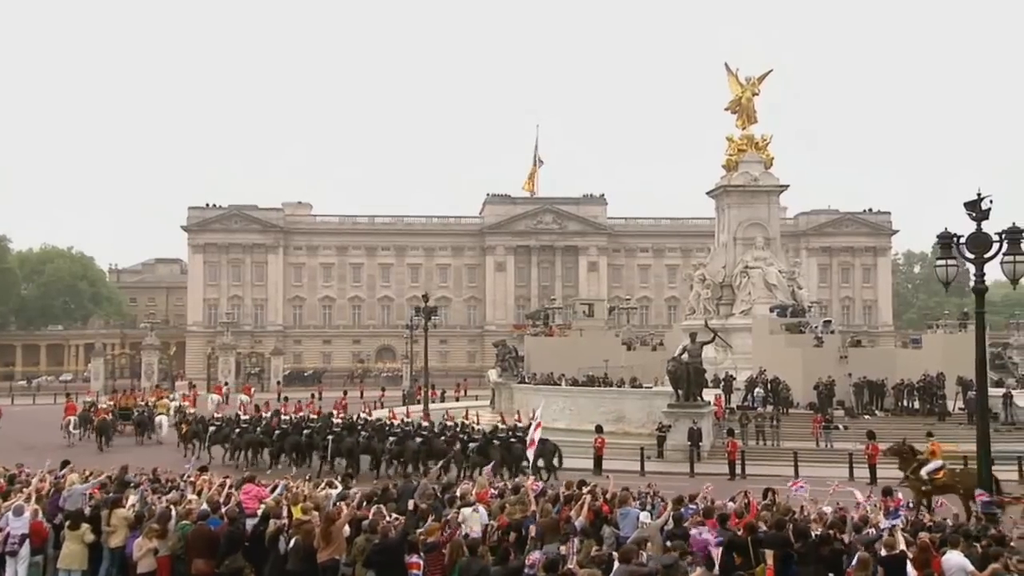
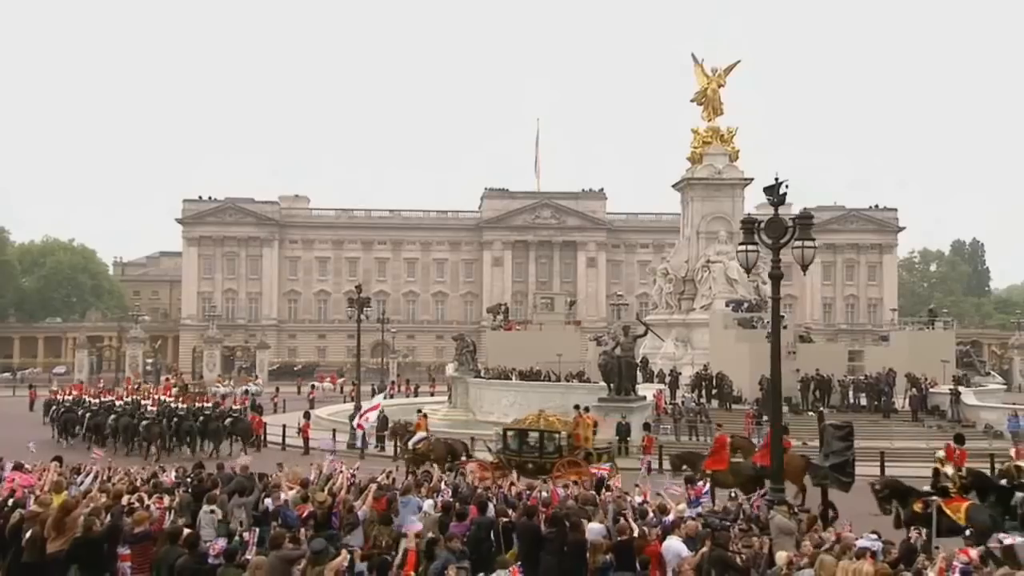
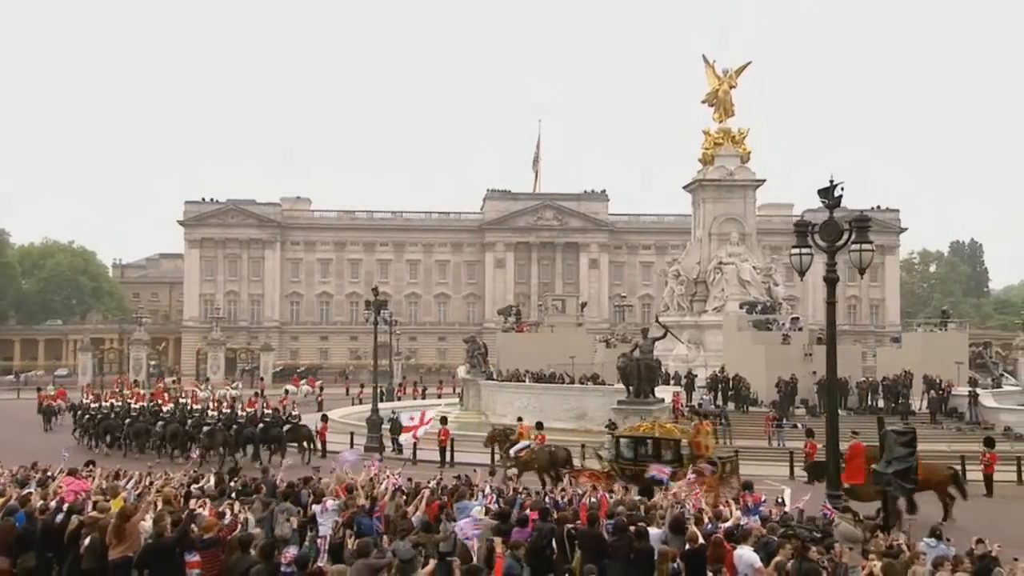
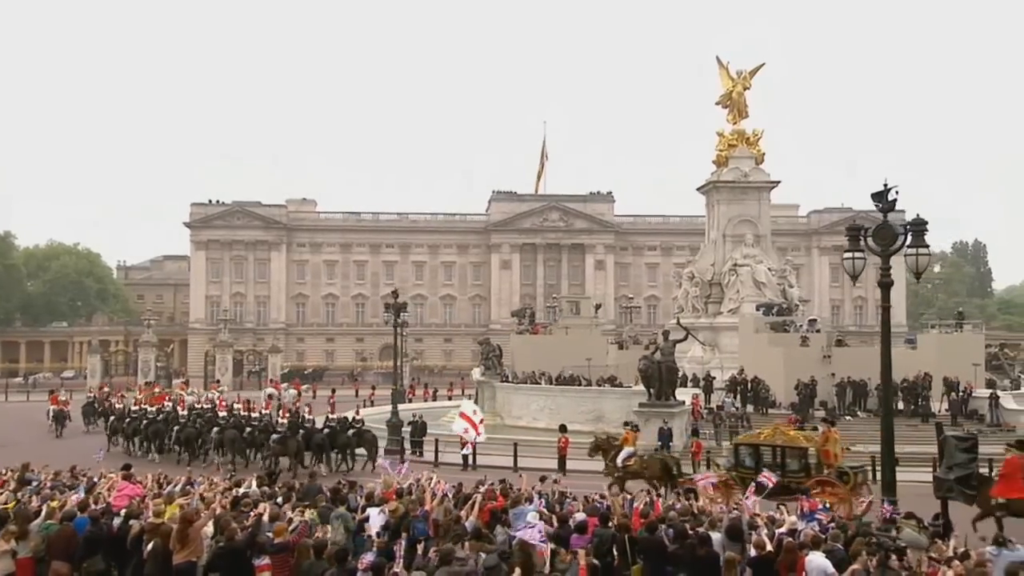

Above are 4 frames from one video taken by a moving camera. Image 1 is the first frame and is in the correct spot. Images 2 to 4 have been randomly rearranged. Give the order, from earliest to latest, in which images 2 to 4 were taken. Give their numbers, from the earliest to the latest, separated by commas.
4, 3, 2
